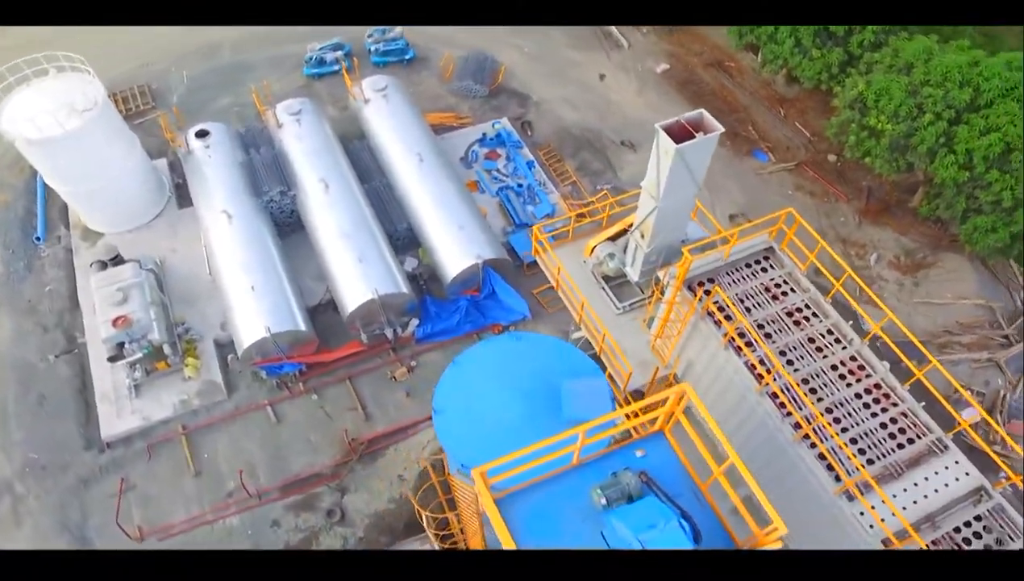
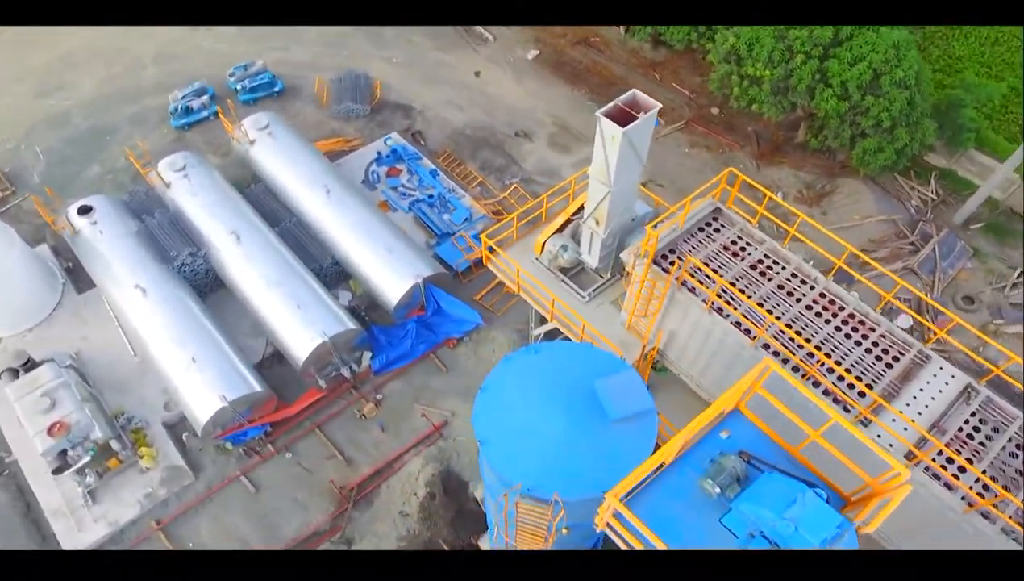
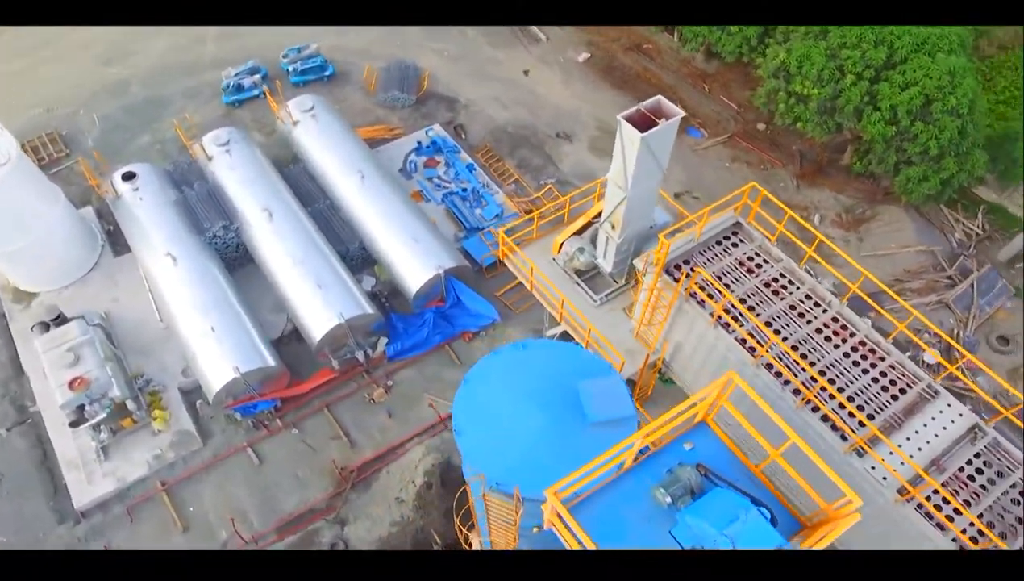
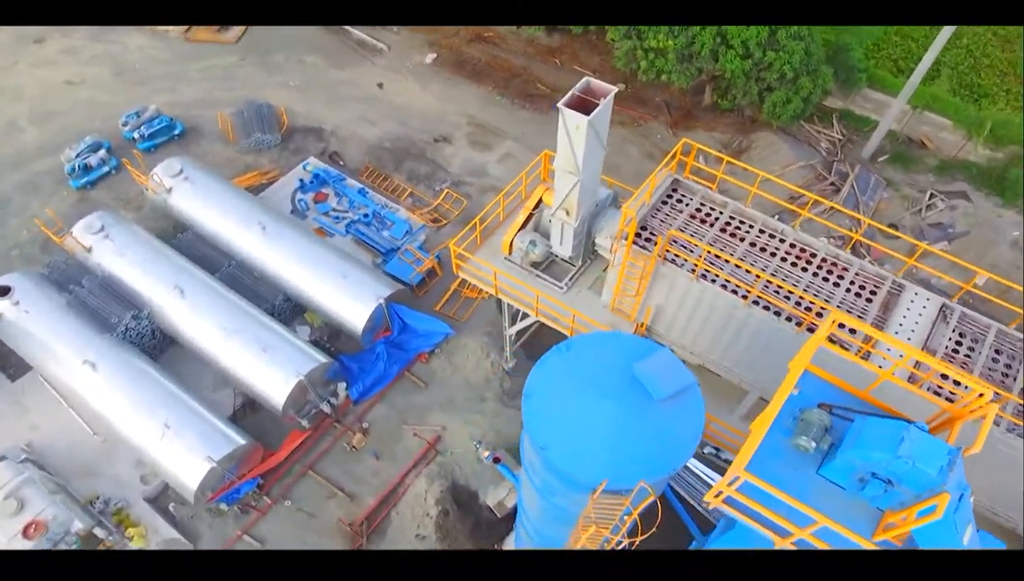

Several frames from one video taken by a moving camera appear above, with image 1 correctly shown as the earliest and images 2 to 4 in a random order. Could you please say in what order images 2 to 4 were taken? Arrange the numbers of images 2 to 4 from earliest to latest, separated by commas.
3, 2, 4
